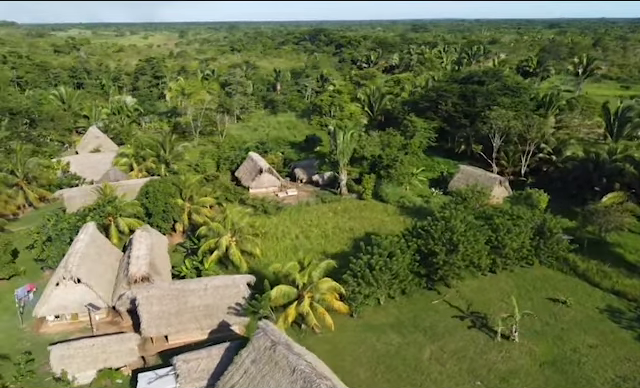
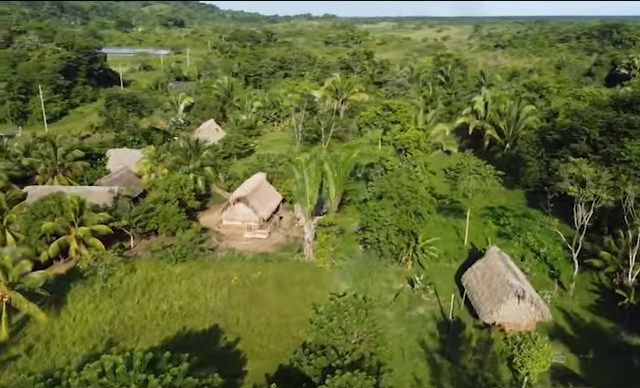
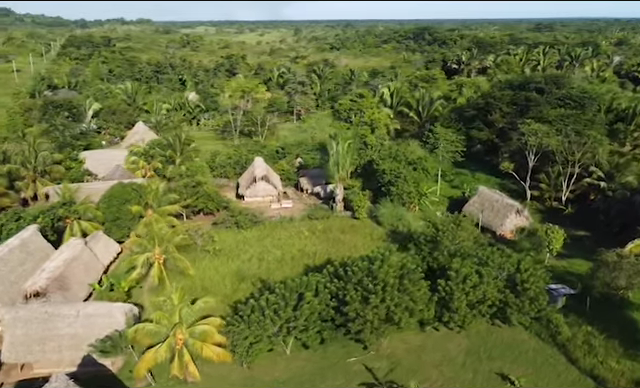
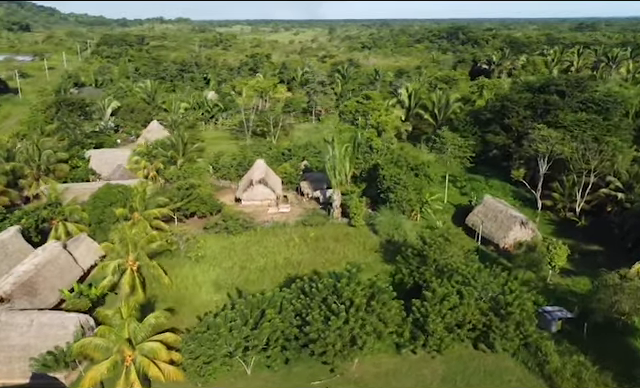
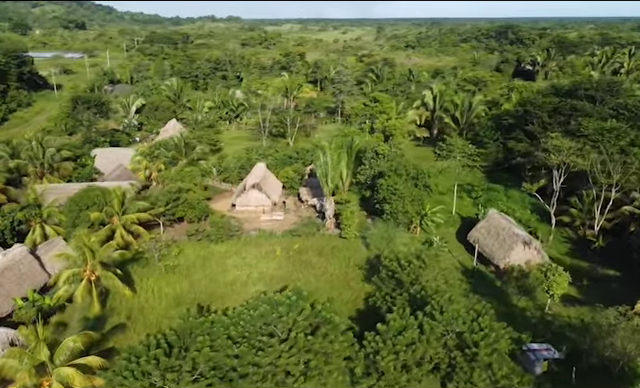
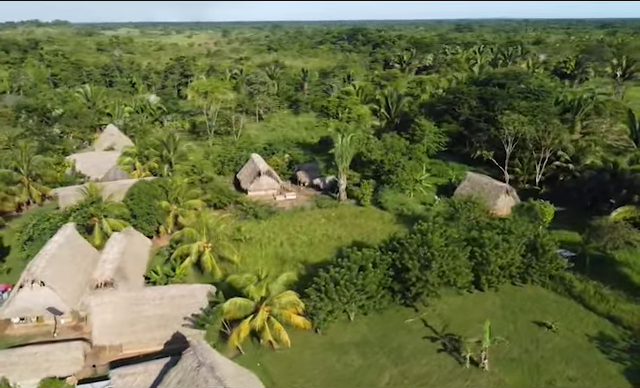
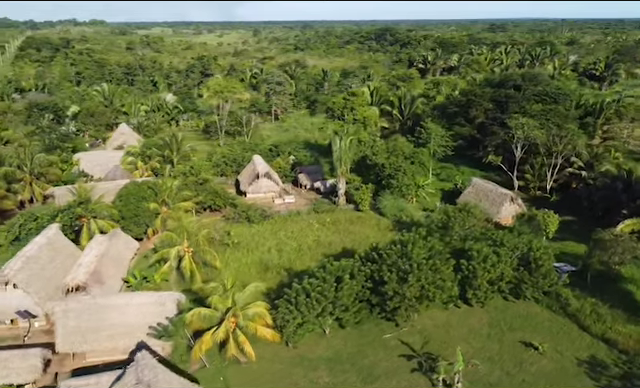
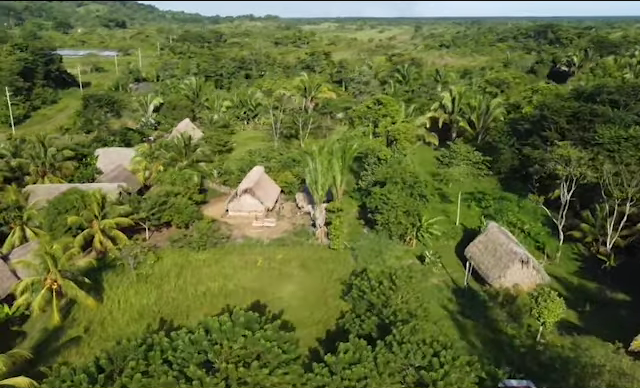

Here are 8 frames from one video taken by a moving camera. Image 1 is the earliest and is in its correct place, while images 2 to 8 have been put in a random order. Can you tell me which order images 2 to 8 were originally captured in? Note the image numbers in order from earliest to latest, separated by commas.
6, 7, 3, 4, 5, 8, 2
